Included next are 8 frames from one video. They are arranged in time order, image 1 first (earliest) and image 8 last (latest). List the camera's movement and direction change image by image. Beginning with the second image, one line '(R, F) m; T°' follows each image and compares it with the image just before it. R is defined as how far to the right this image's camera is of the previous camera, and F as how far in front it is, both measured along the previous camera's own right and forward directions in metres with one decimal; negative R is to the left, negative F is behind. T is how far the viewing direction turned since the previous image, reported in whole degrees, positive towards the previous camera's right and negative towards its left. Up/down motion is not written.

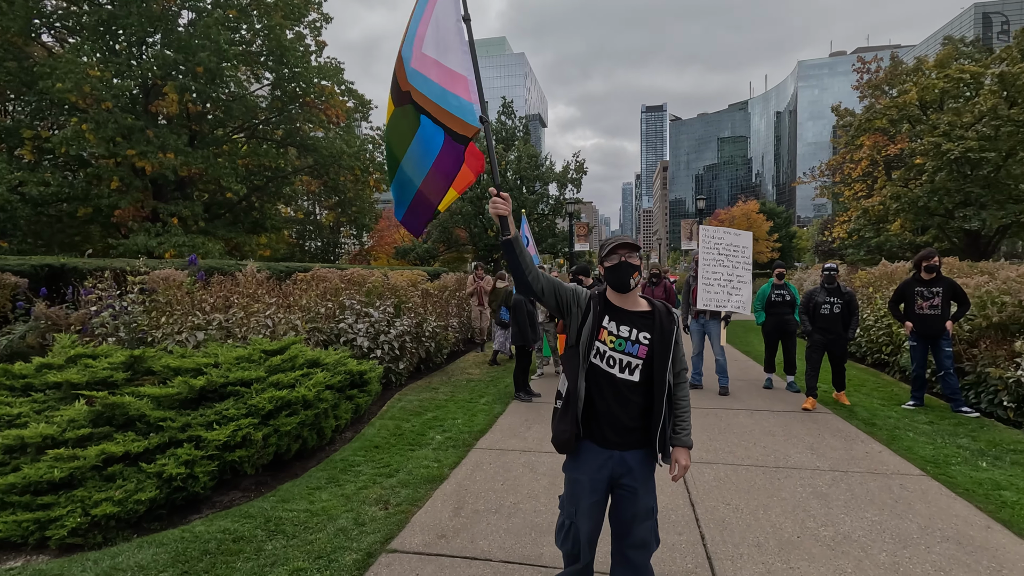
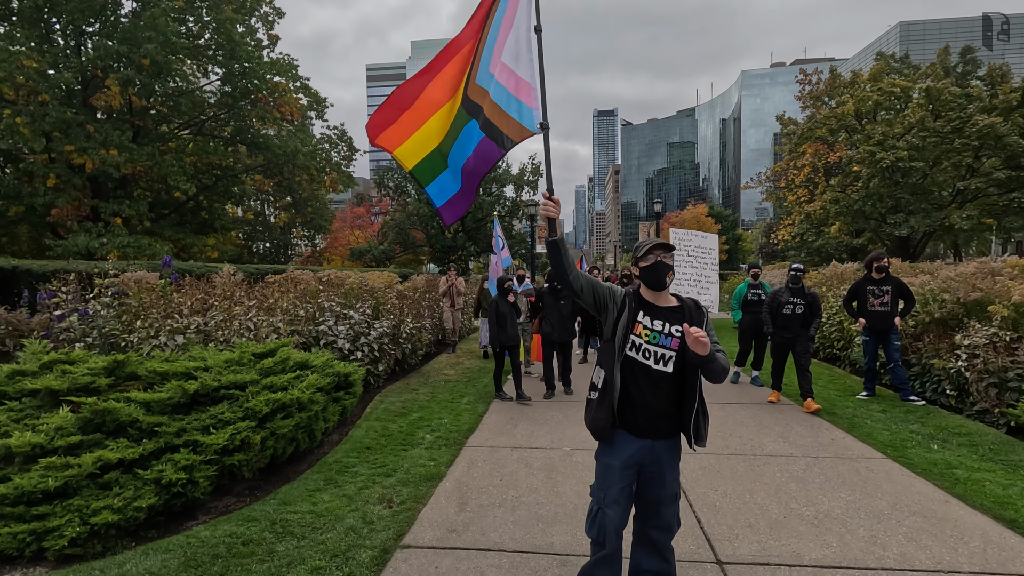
(-0.3, -0.1) m; +5°
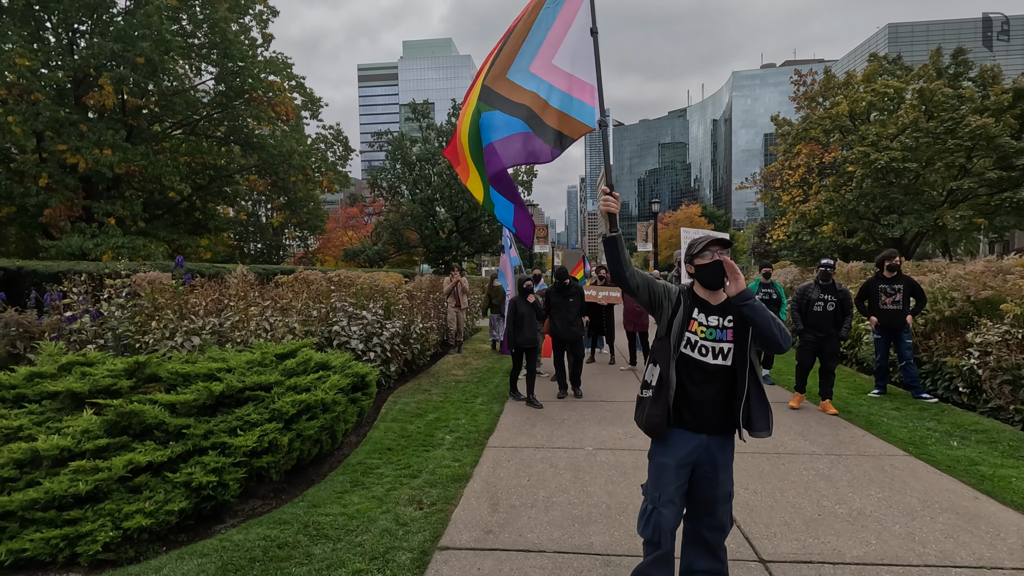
(-0.3, 0.0) m; +1°
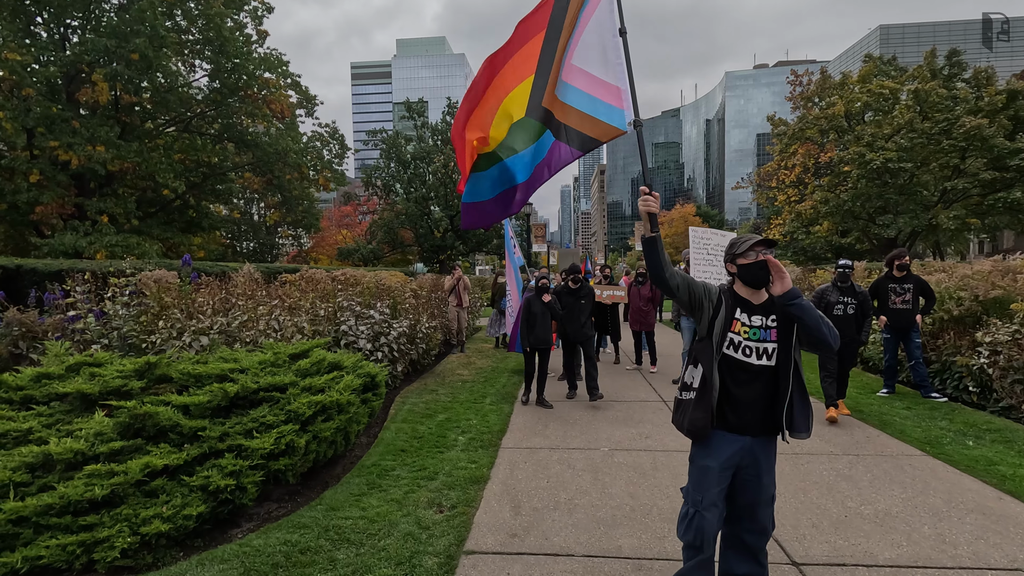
(-0.2, +0.1) m; +1°
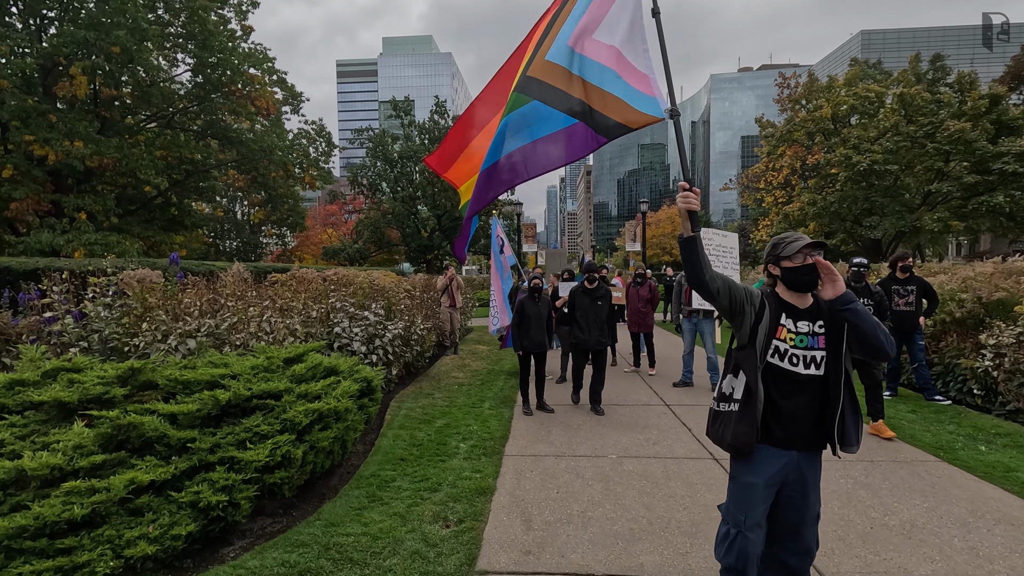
(-0.2, +0.2) m; +1°
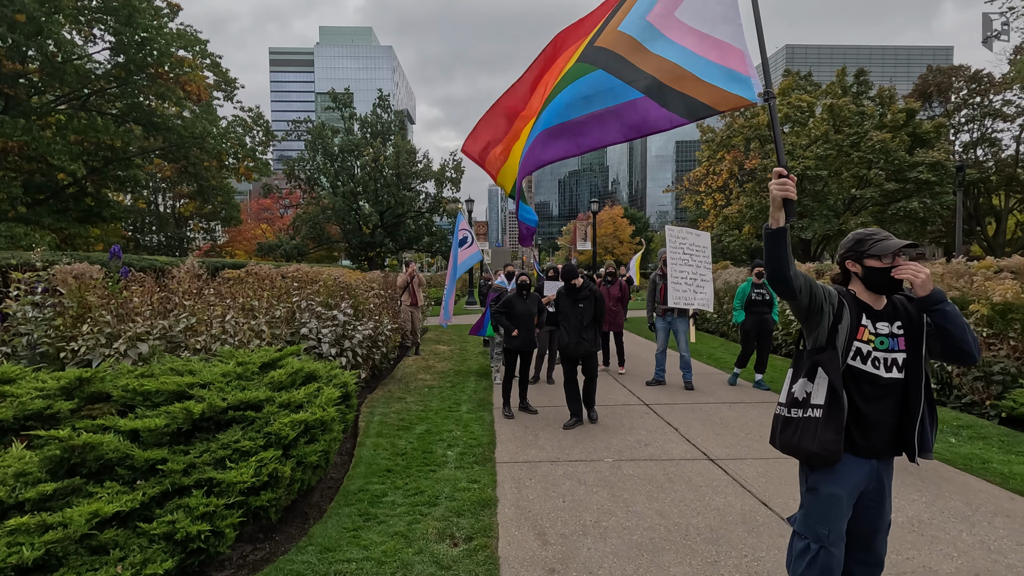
(-0.5, +0.3) m; +6°
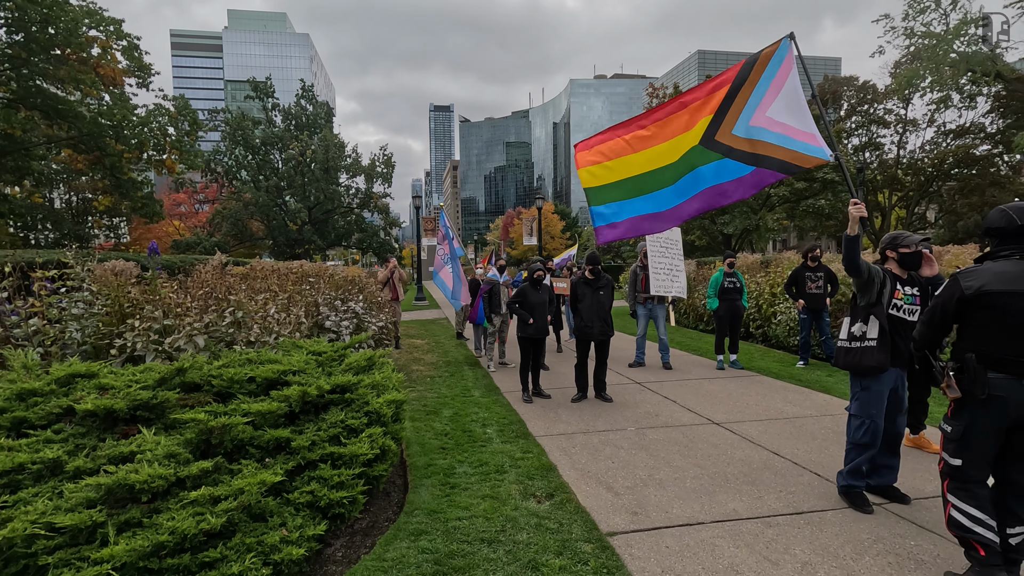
(-1.0, -0.4) m; +8°
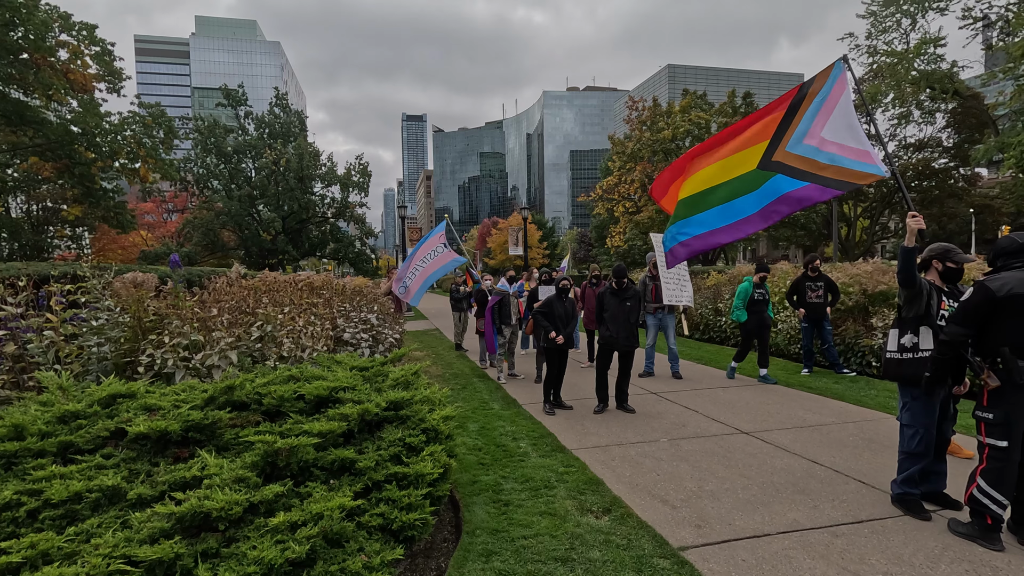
(-0.6, +0.1) m; +3°
